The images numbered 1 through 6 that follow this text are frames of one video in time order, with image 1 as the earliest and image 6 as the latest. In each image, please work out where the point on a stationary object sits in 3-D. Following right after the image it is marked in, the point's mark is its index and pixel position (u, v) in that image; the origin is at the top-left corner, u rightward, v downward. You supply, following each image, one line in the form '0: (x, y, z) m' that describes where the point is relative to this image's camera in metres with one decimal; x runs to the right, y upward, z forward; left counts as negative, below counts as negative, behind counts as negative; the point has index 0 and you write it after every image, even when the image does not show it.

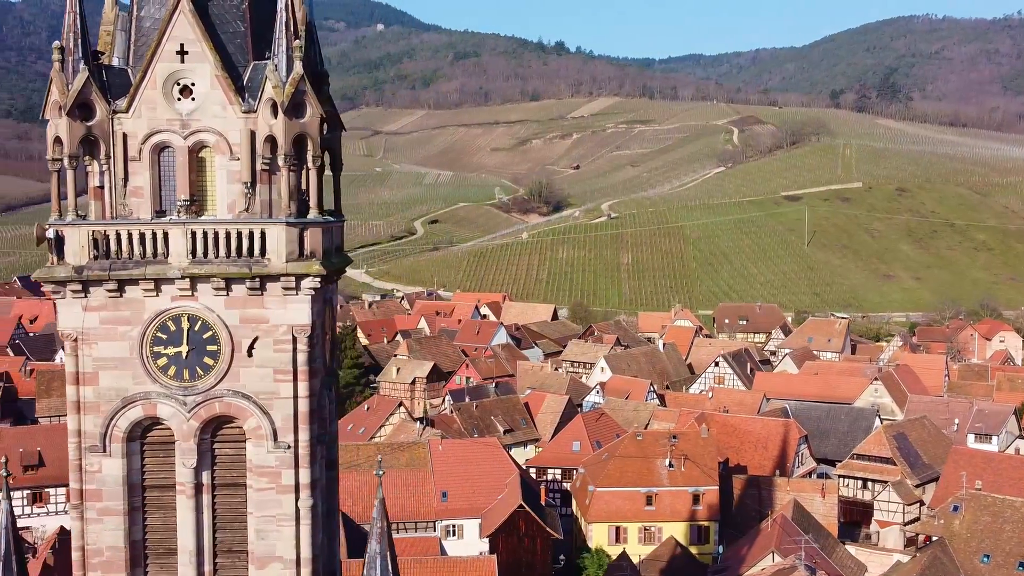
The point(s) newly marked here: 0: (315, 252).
0: (-1.6, +0.3, +8.8) m
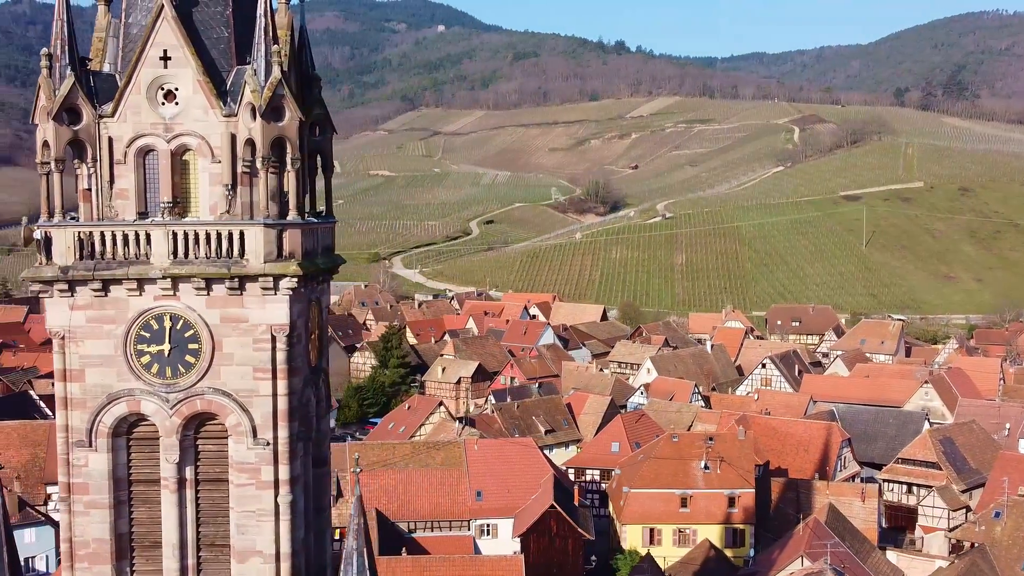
0: (-1.8, +0.3, +9.0) m
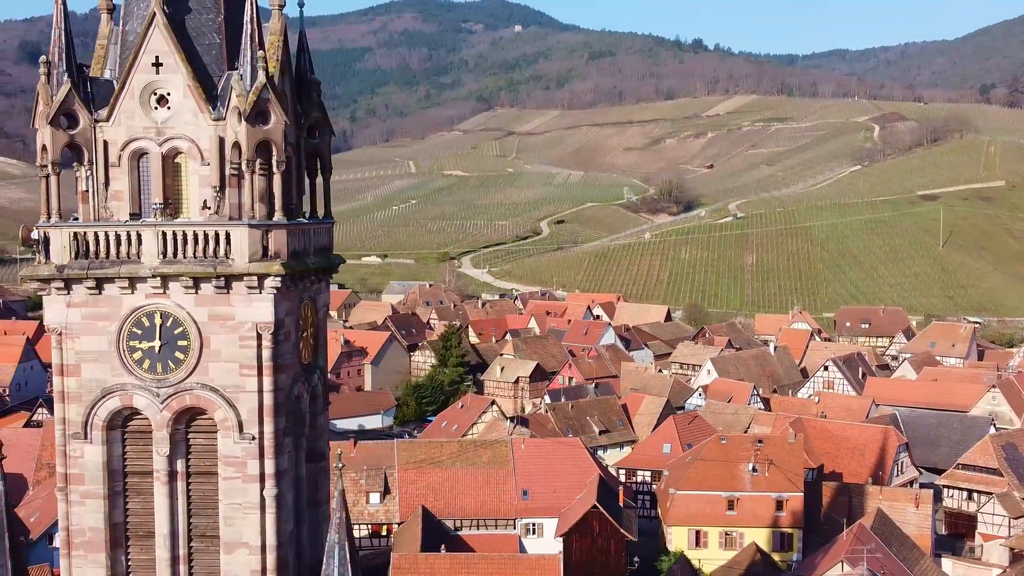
0: (-2.0, +0.3, +9.2) m
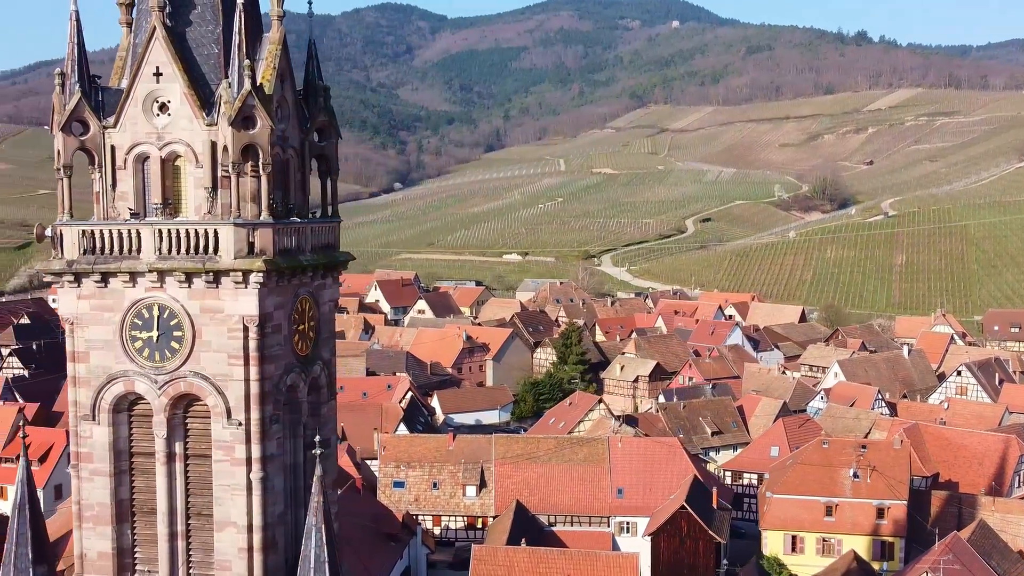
0: (-2.2, +0.4, +9.8) m
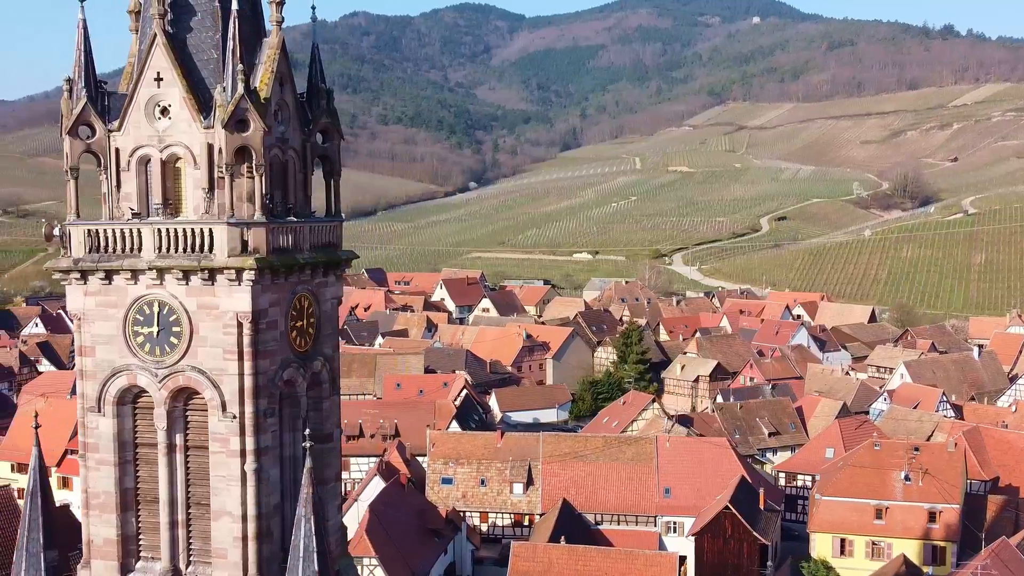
0: (-2.4, +0.4, +10.1) m
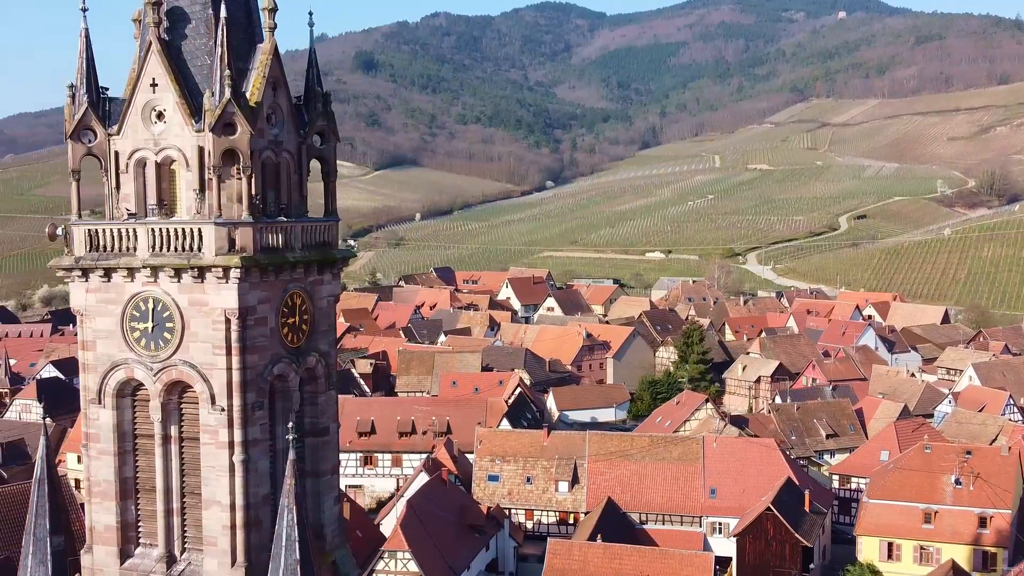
0: (-2.6, +0.4, +10.5) m
